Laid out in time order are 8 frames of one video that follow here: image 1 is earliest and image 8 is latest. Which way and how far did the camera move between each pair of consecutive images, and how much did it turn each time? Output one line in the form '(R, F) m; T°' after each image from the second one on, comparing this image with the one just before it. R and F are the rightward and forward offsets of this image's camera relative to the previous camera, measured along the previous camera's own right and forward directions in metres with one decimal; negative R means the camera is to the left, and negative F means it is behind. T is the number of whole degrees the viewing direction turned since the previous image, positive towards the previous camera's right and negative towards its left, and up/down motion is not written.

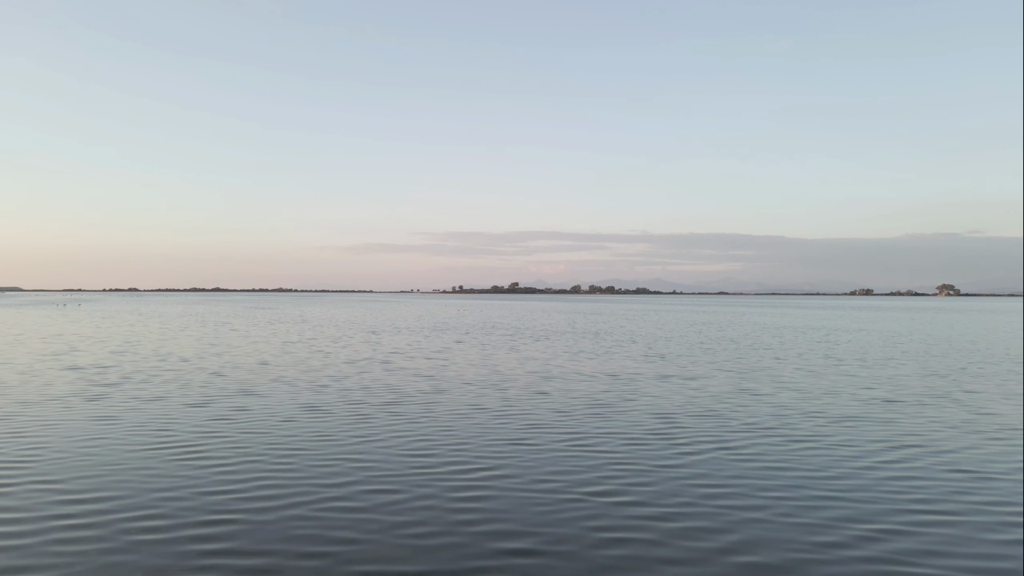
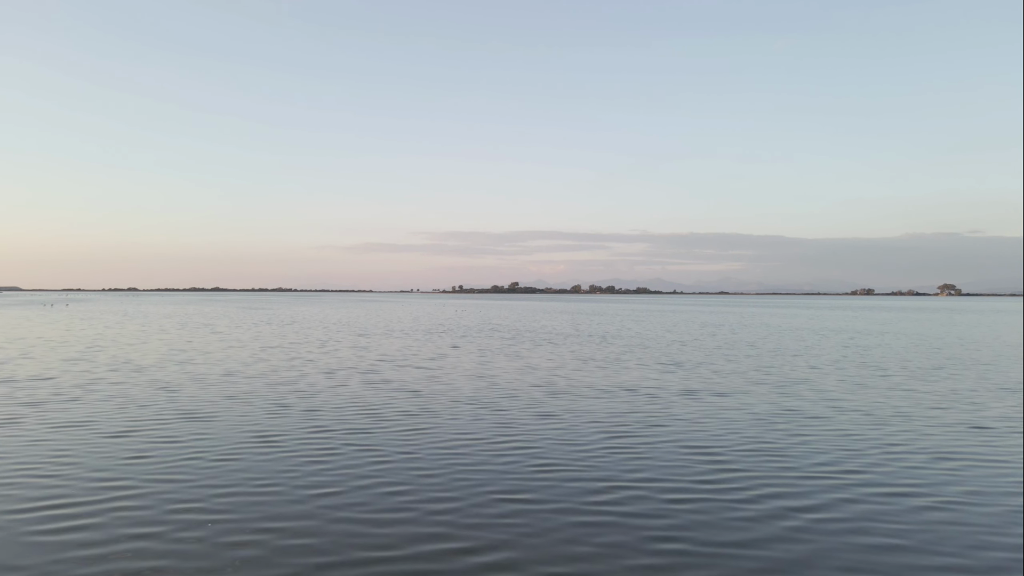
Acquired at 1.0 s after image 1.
(-0.1, +4.2) m; 0°
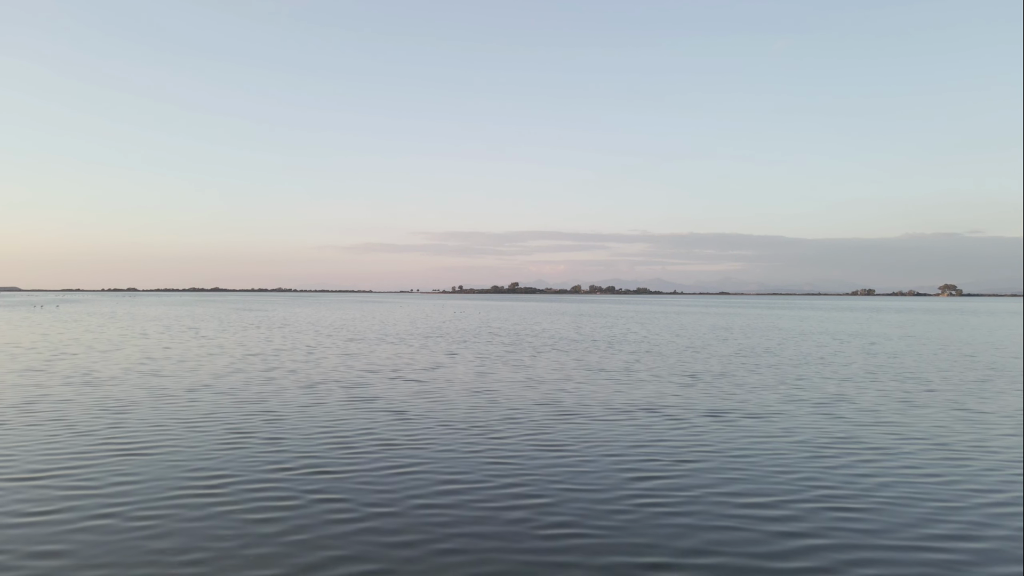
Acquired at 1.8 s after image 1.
(-0.1, +3.2) m; 0°
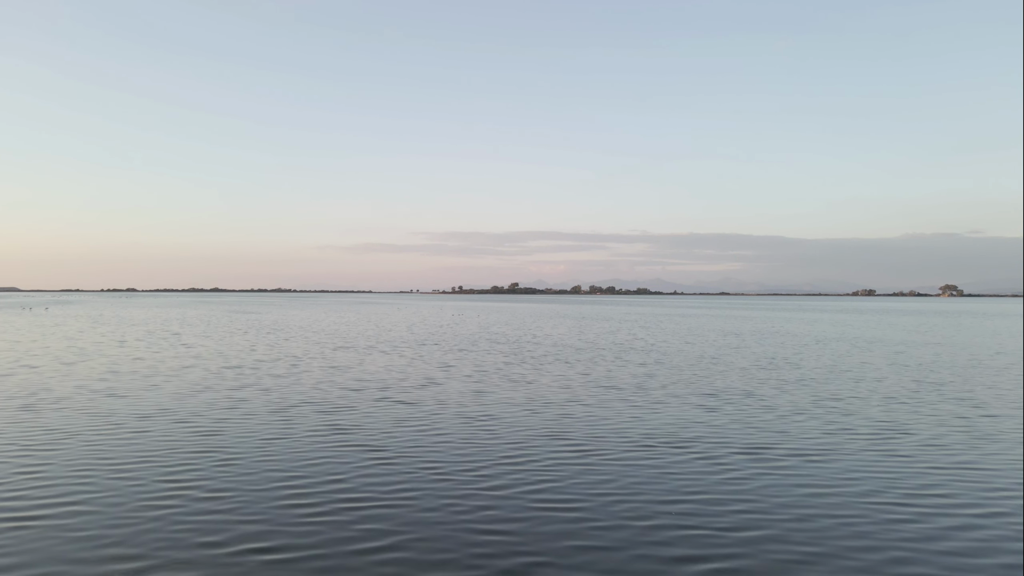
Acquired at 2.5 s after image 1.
(0.0, +3.4) m; 0°
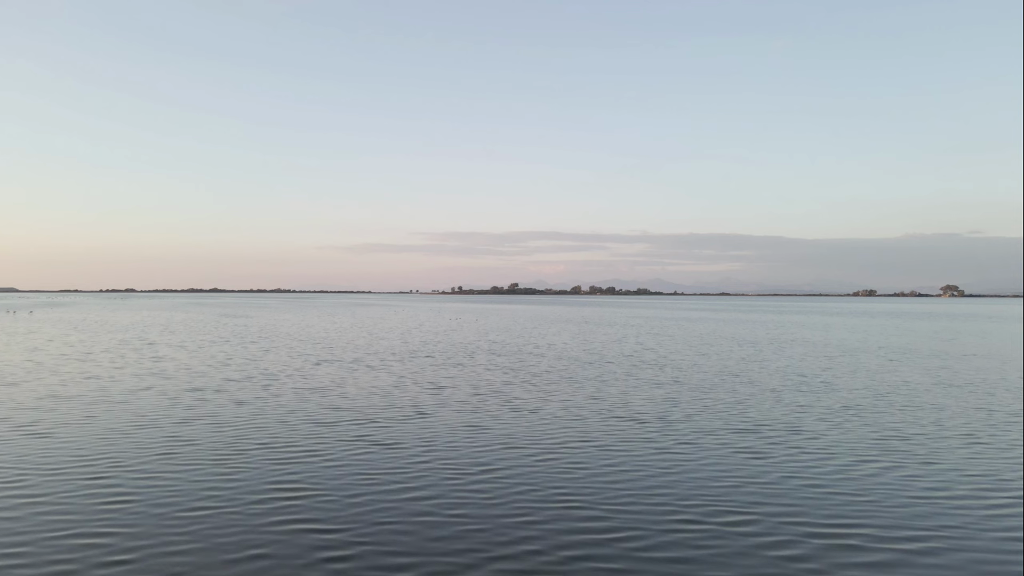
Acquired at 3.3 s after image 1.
(0.0, +4.7) m; 0°
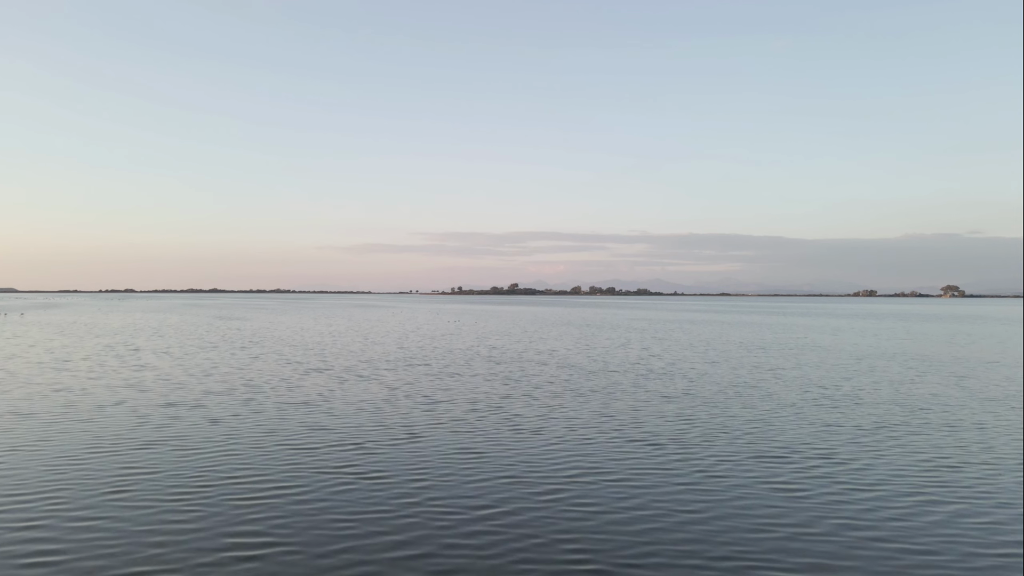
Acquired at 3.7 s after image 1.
(0.0, +2.6) m; 0°
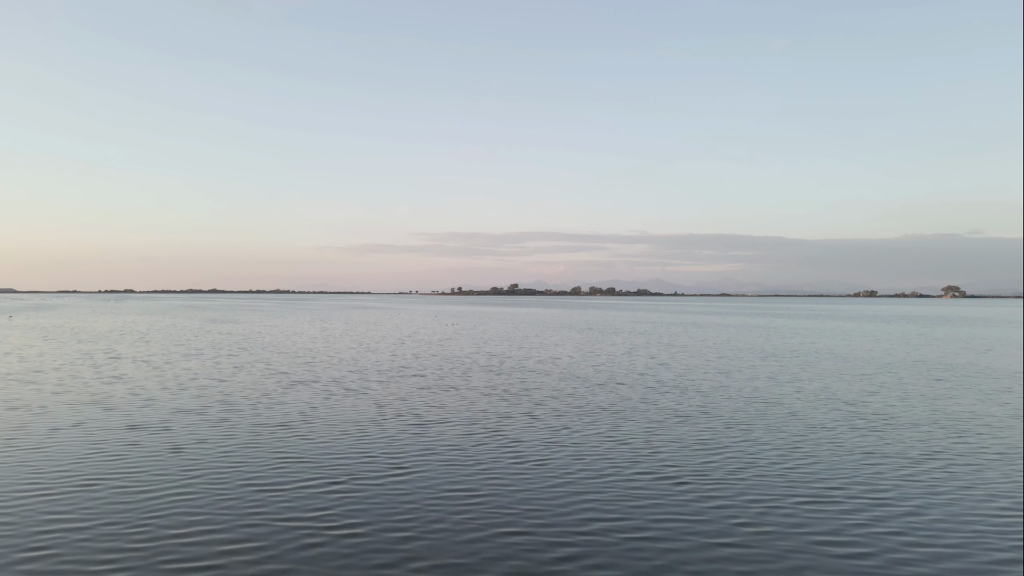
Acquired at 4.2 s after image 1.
(0.0, +3.1) m; 0°
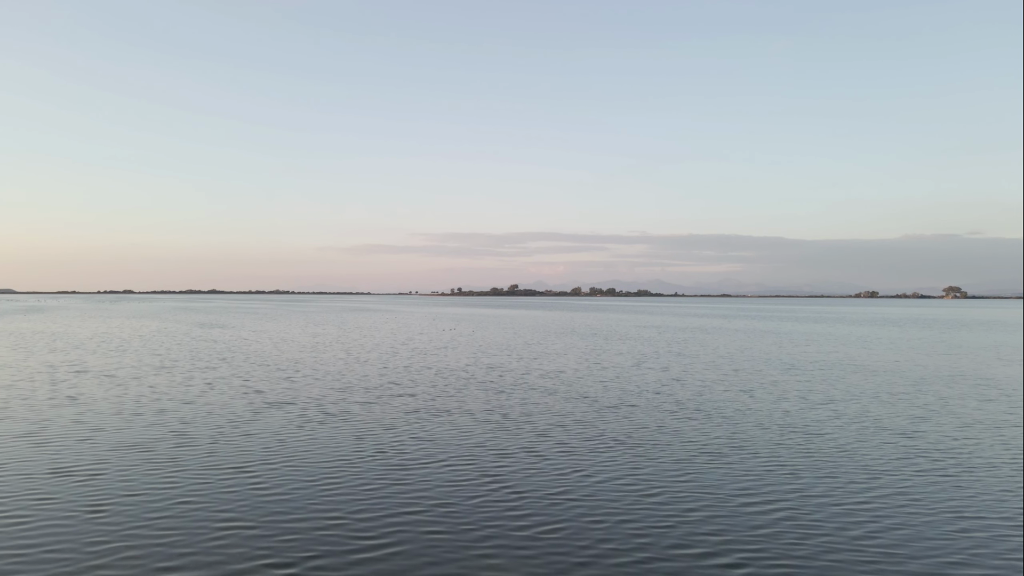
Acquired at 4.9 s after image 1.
(0.0, +4.9) m; 0°
